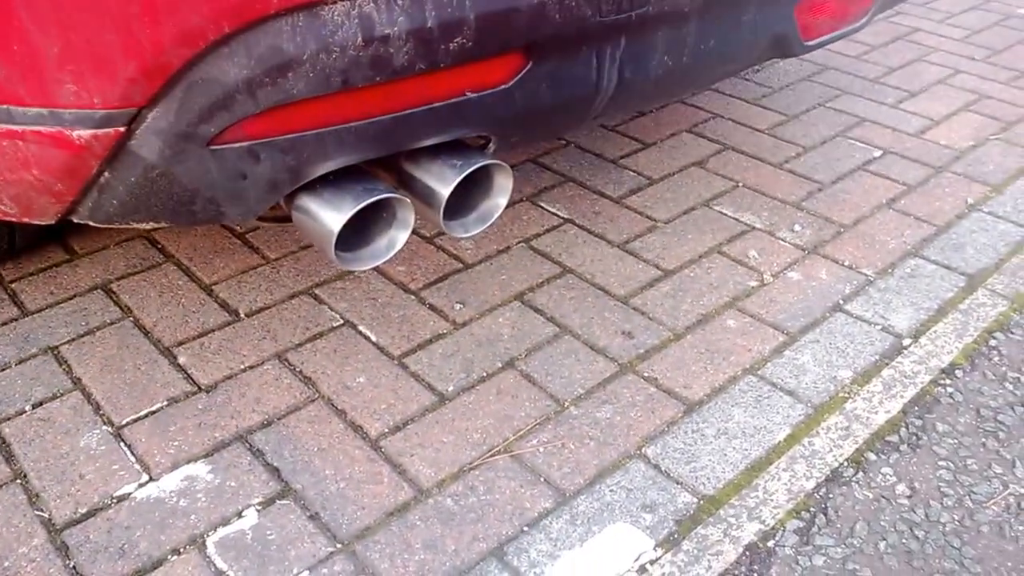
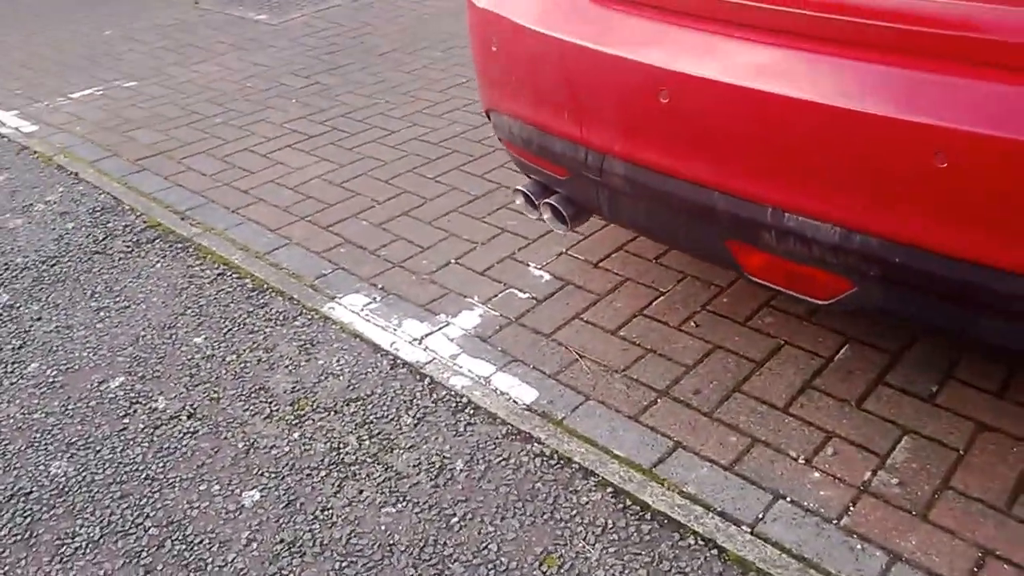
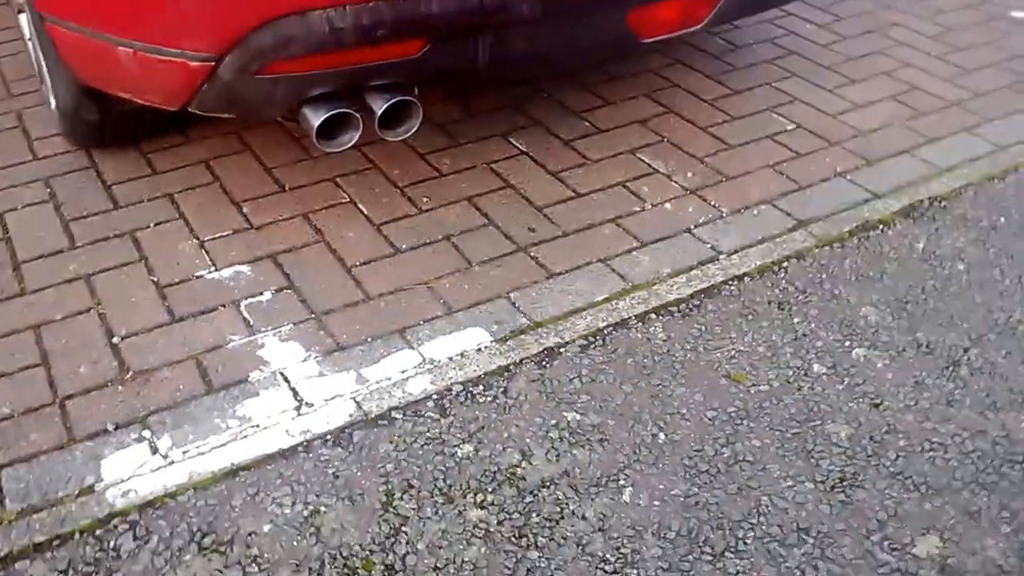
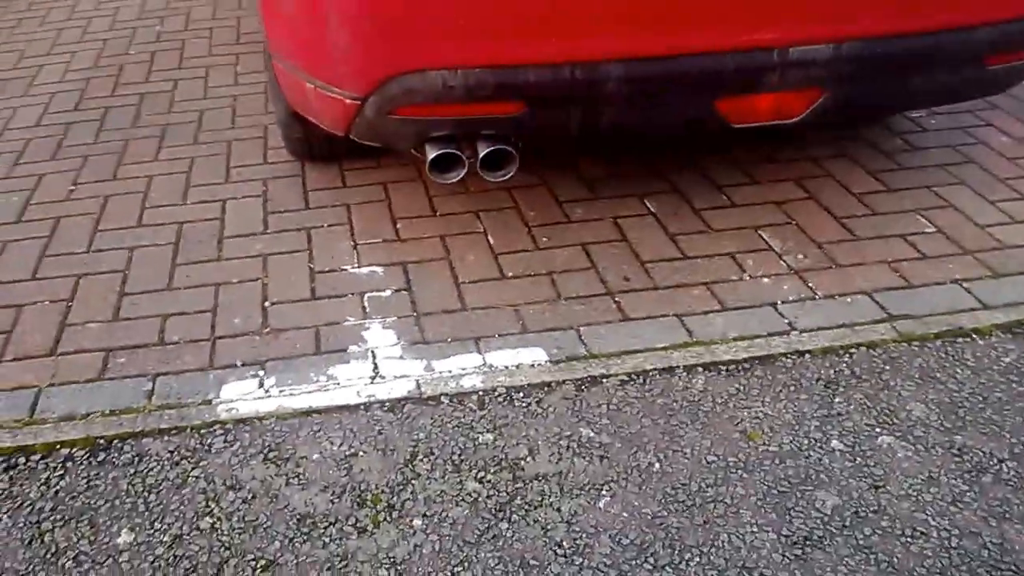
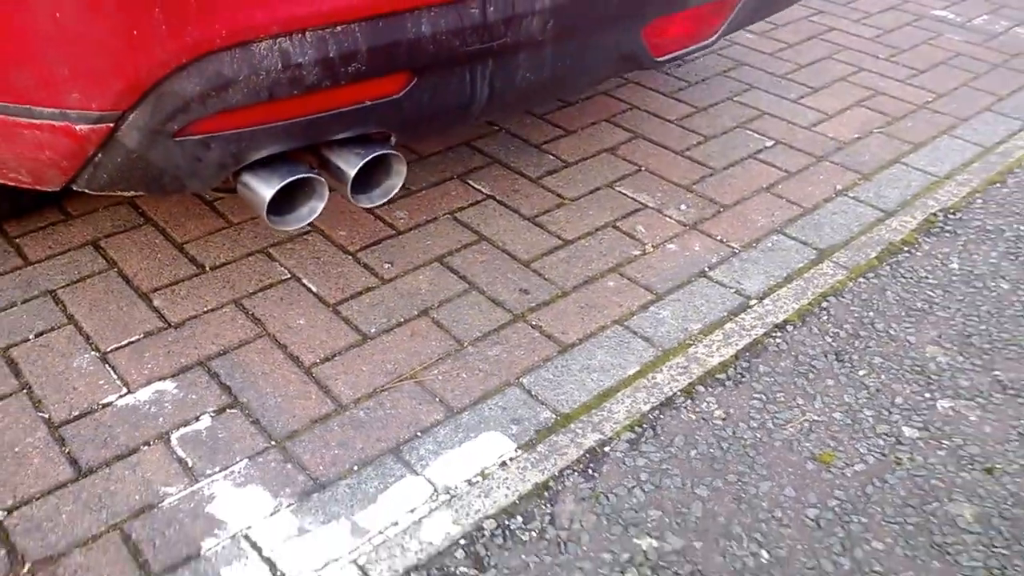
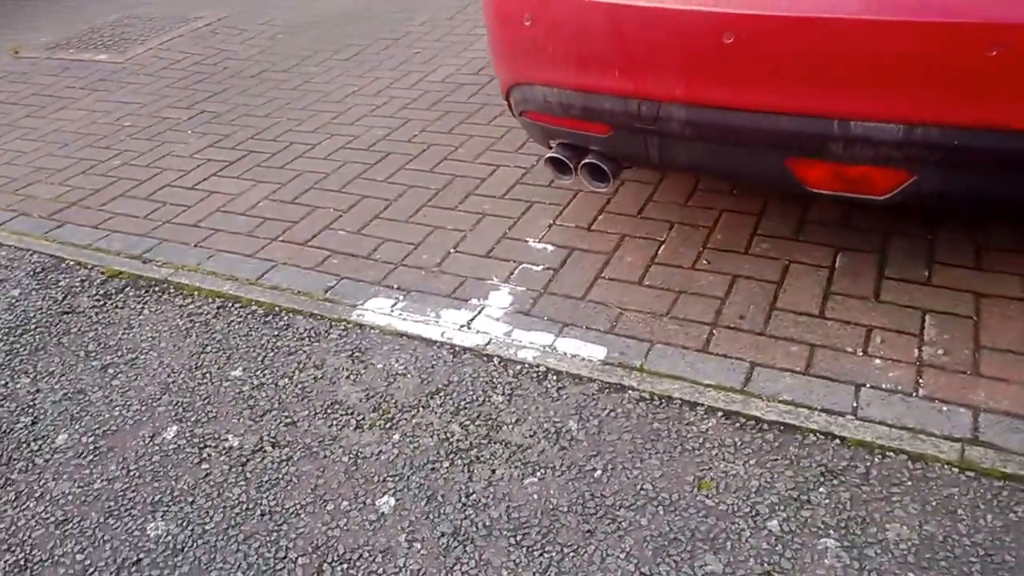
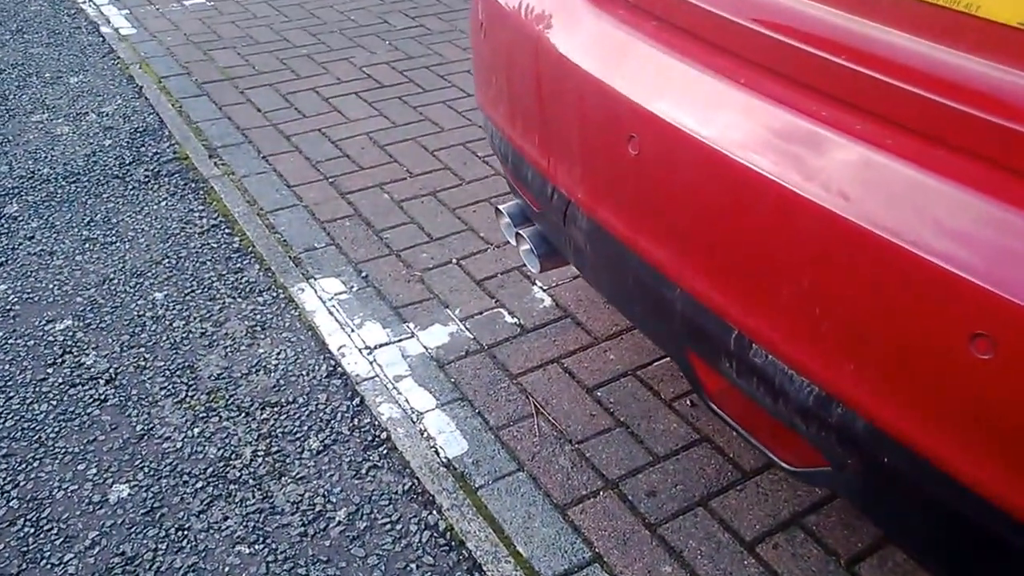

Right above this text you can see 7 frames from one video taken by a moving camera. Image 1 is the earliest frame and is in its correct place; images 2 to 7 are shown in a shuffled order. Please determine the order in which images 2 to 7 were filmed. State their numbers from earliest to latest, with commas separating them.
5, 3, 4, 6, 2, 7
